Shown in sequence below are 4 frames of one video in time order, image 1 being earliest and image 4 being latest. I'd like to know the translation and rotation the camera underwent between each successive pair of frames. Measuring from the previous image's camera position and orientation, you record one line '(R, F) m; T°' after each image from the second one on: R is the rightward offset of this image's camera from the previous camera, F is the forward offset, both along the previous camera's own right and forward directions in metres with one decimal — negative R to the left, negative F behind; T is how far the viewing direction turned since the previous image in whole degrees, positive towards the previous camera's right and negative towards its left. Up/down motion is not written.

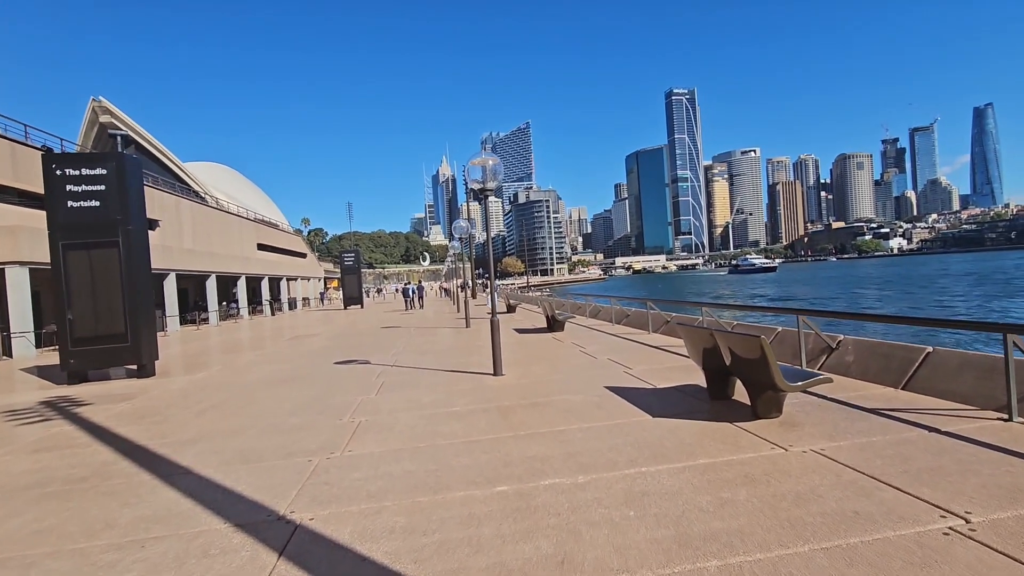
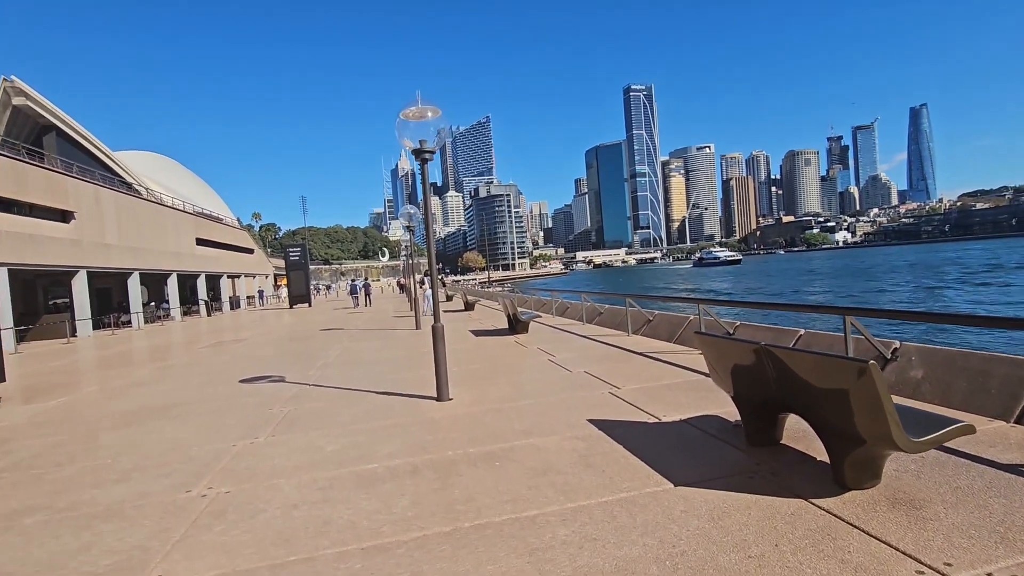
(+0.2, +2.2) m; +4°
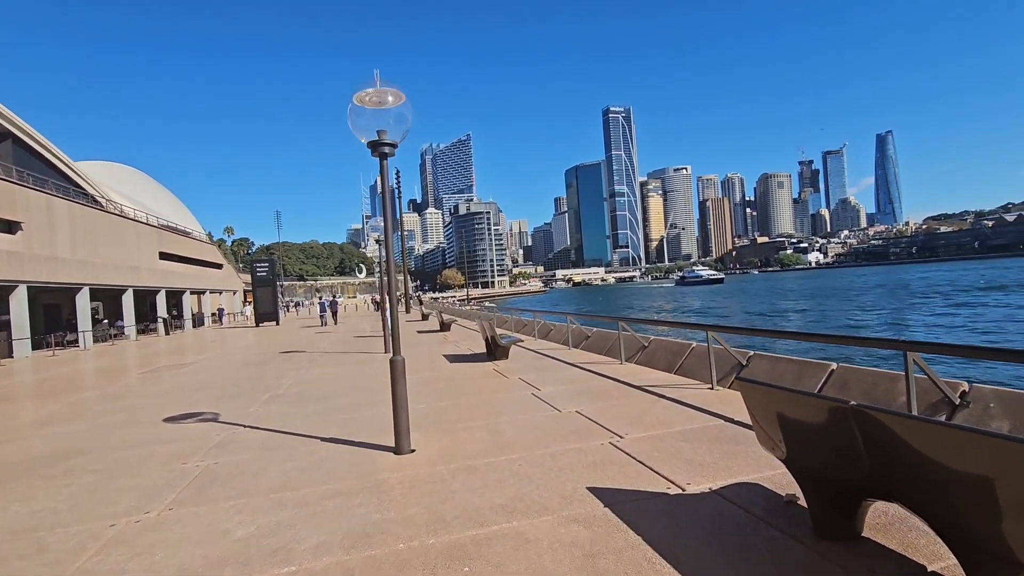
(0.0, +1.3) m; +2°
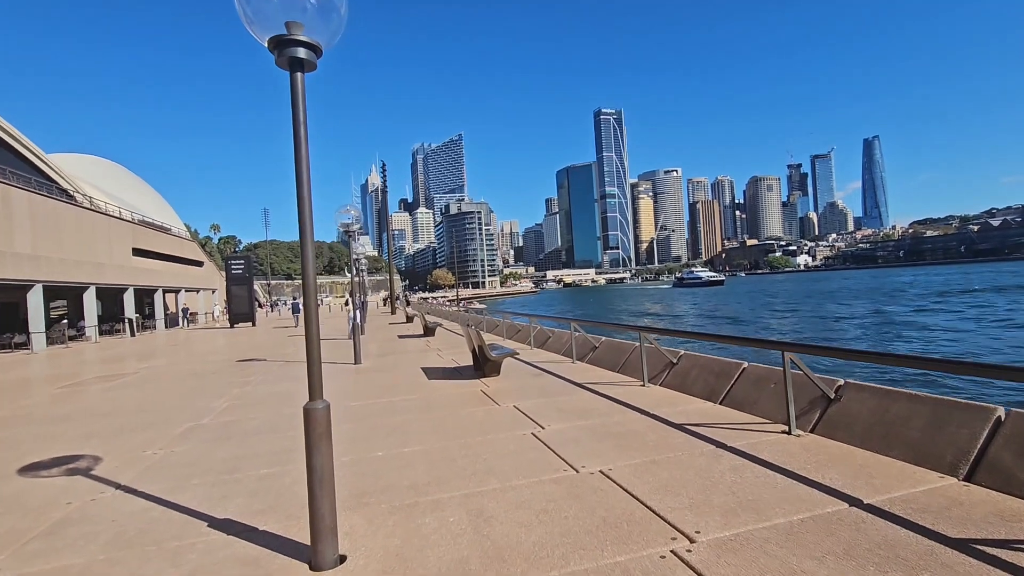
(0.0, +2.2) m; +1°
